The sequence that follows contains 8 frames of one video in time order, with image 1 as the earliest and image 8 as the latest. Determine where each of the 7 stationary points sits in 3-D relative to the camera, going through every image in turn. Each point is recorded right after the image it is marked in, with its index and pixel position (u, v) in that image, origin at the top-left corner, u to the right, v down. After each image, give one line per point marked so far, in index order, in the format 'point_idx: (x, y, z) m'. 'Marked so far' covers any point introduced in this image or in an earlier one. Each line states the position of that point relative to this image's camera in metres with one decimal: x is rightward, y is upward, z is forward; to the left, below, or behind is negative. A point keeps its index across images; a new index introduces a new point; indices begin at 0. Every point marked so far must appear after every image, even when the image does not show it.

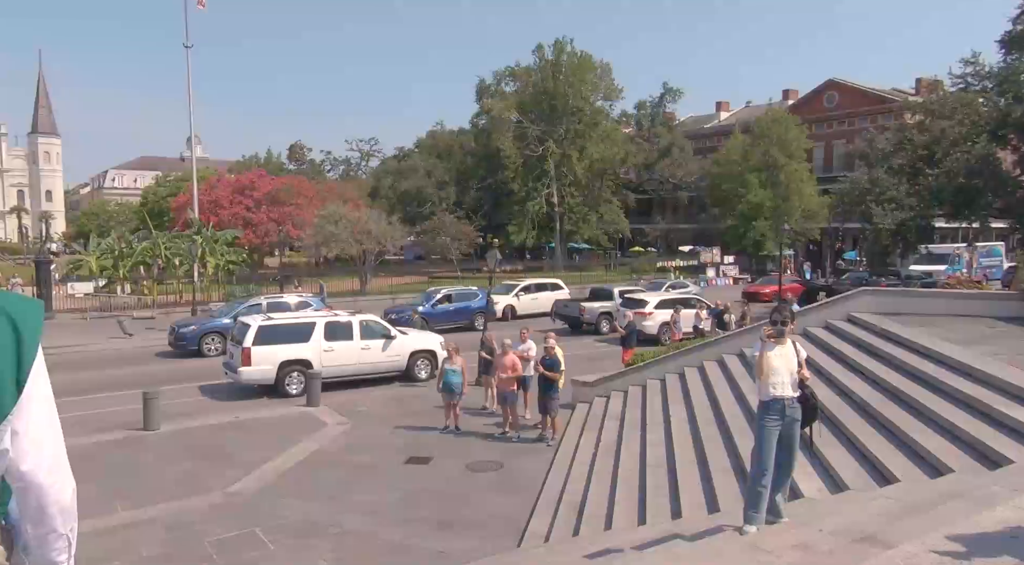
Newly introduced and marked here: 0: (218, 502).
0: (-4.2, -3.1, +10.0) m
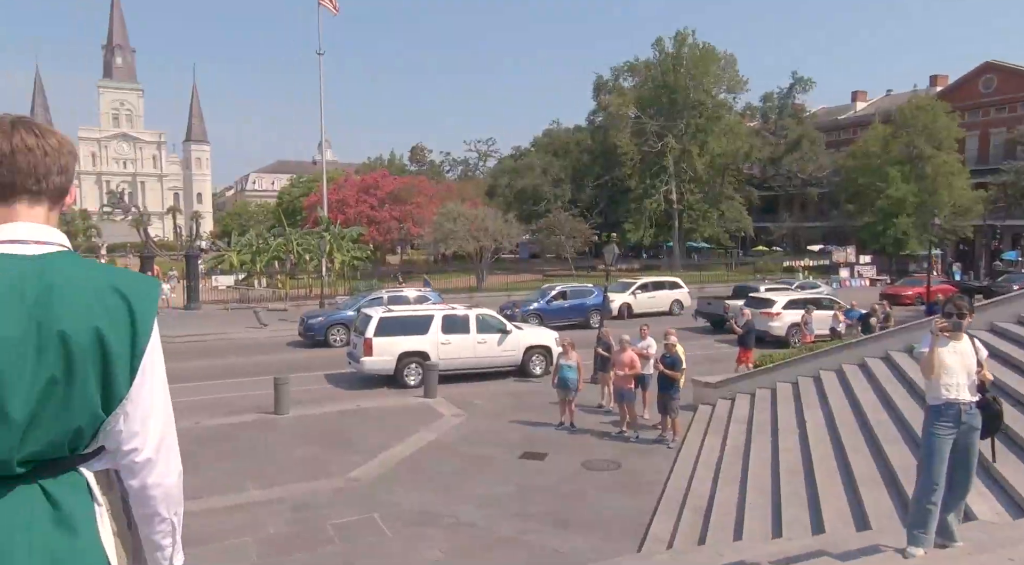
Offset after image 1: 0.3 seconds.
0: (-2.5, -3.0, +10.2) m
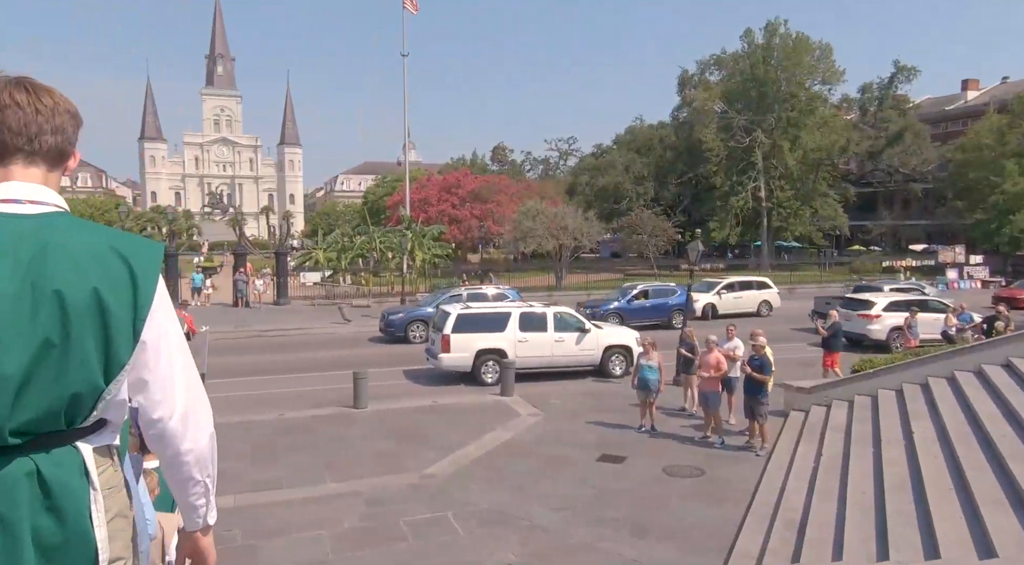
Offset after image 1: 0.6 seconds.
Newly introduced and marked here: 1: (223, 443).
0: (-1.4, -2.9, +10.2) m
1: (-4.9, -2.8, +12.0) m
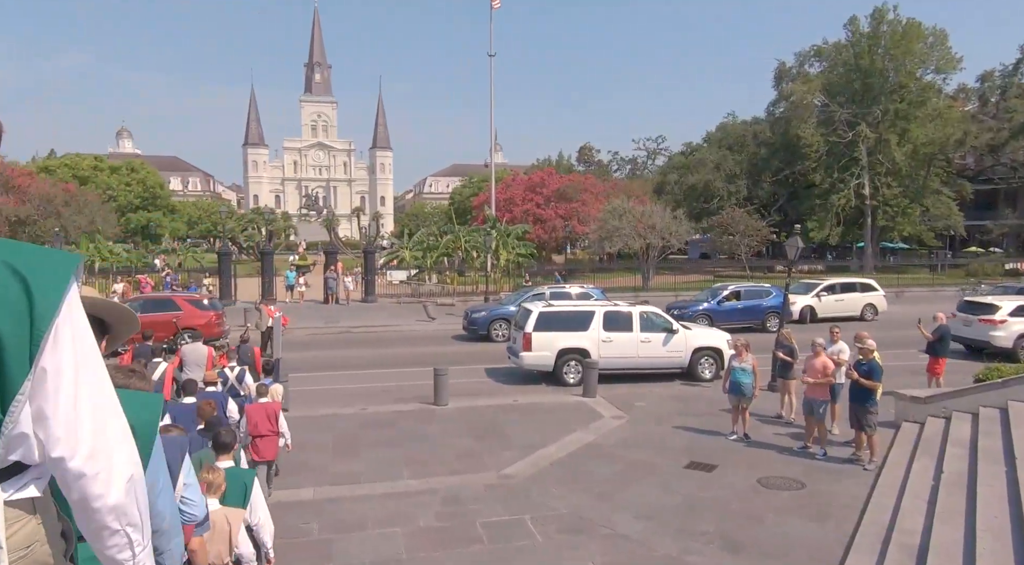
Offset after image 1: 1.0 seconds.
0: (-0.3, -2.8, +9.9) m
1: (-3.6, -2.6, +12.1) m
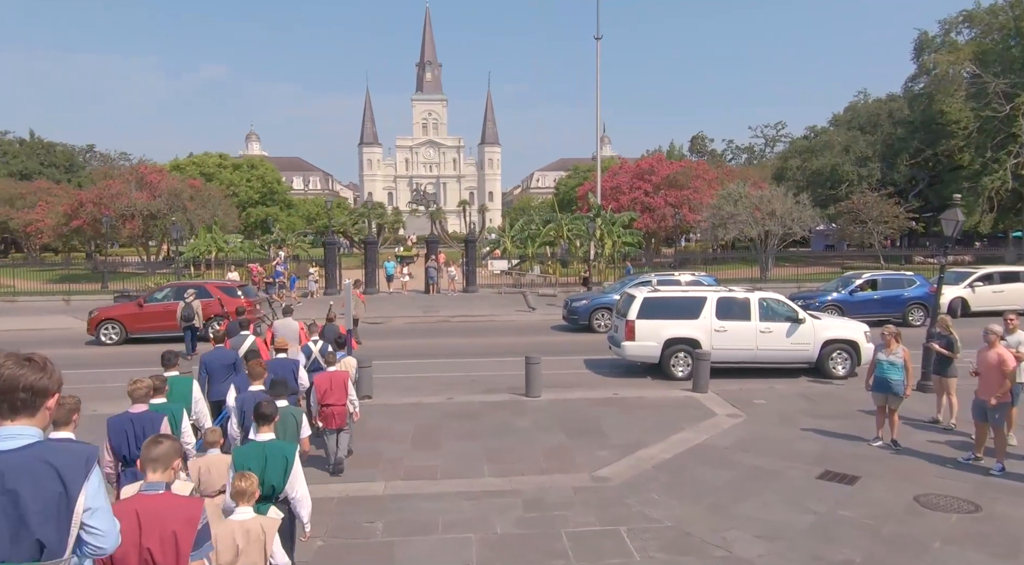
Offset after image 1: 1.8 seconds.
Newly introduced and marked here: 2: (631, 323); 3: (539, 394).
0: (+0.9, -2.5, +8.5) m
1: (-2.0, -2.3, +11.3) m
2: (+2.5, -0.8, +14.4) m
3: (+0.5, -2.1, +12.9) m
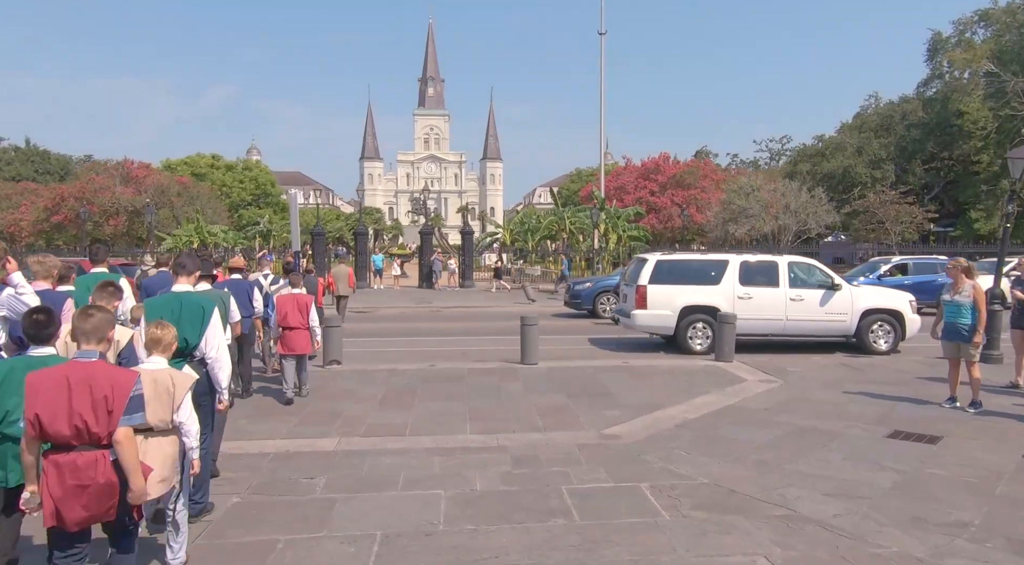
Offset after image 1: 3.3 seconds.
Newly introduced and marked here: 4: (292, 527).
0: (+0.8, -1.5, +6.7) m
1: (-2.1, -1.4, +9.5) m
2: (+2.4, -0.1, +12.6) m
3: (+0.4, -1.3, +11.1) m
4: (-1.5, -1.7, +4.8) m
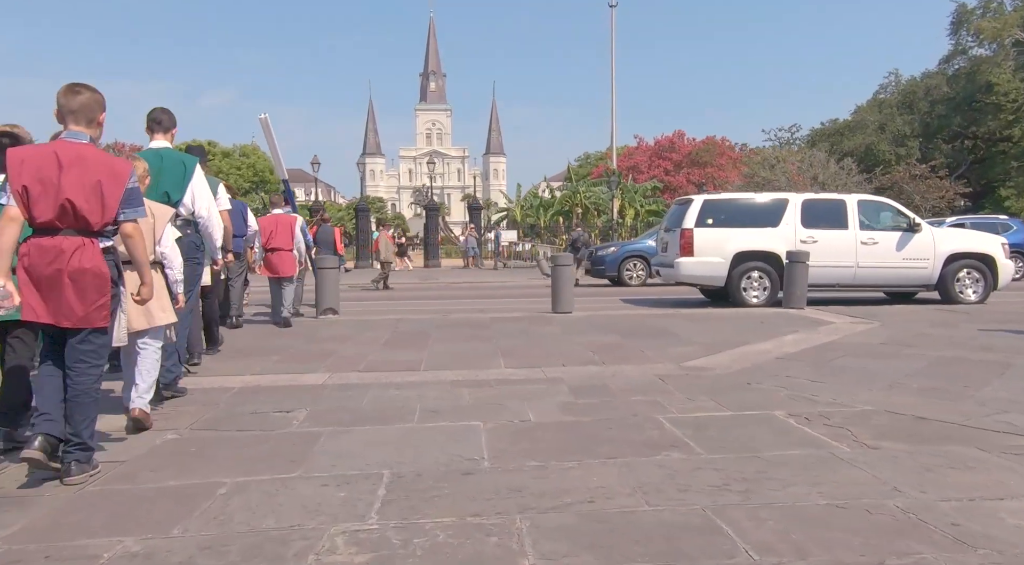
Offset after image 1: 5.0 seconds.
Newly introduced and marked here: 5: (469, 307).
0: (+1.1, -0.6, +5.0) m
1: (-1.8, -0.5, +7.7) m
2: (+2.7, +0.8, +10.9) m
3: (+0.8, -0.4, +9.3) m
4: (-1.1, -0.8, +3.0) m
5: (-0.7, -0.4, +11.4) m
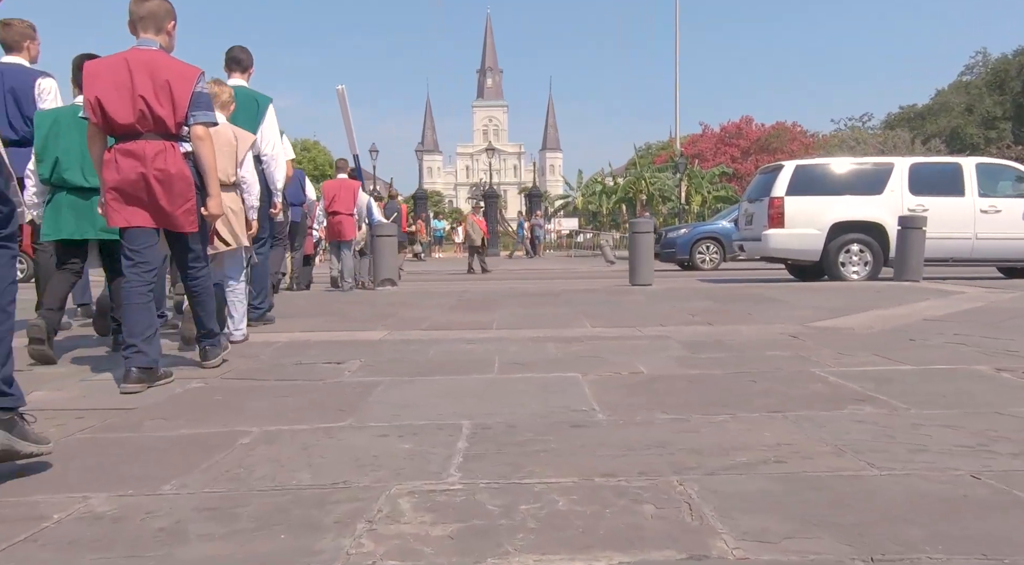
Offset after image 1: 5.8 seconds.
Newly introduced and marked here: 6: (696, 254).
0: (+1.7, -0.3, +4.1) m
1: (-1.0, -0.2, +7.0) m
2: (+3.7, +1.1, +9.8) m
3: (+1.7, 0.0, +8.4) m
4: (-0.8, -0.4, +2.3) m
5: (+0.4, 0.0, +10.6) m
6: (+4.2, +0.7, +16.0) m
